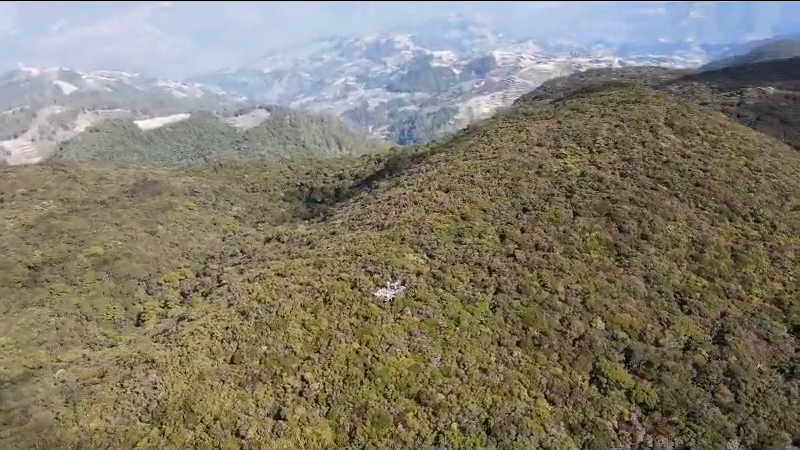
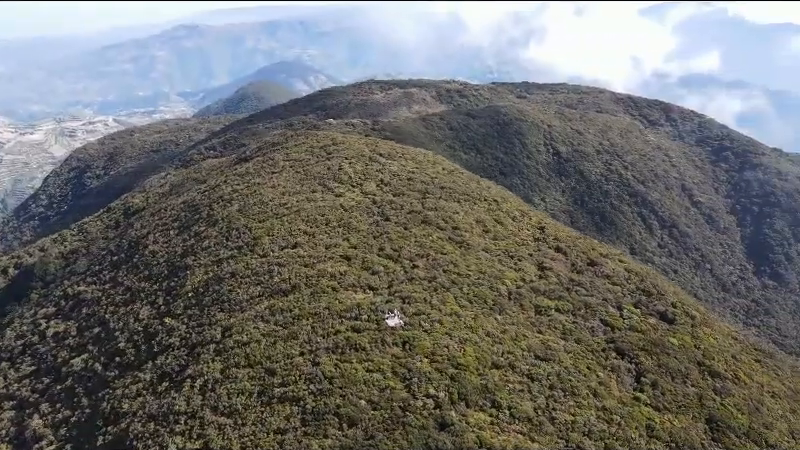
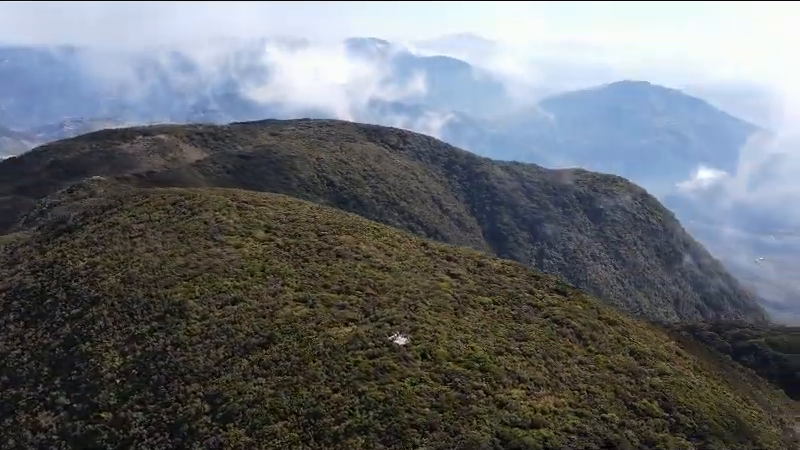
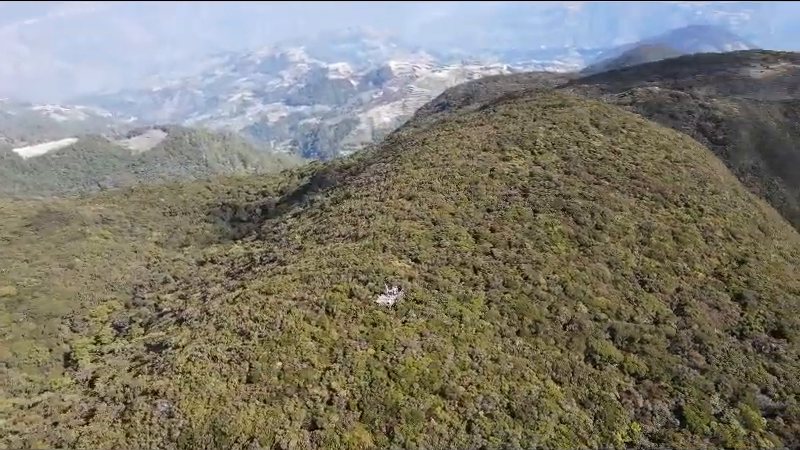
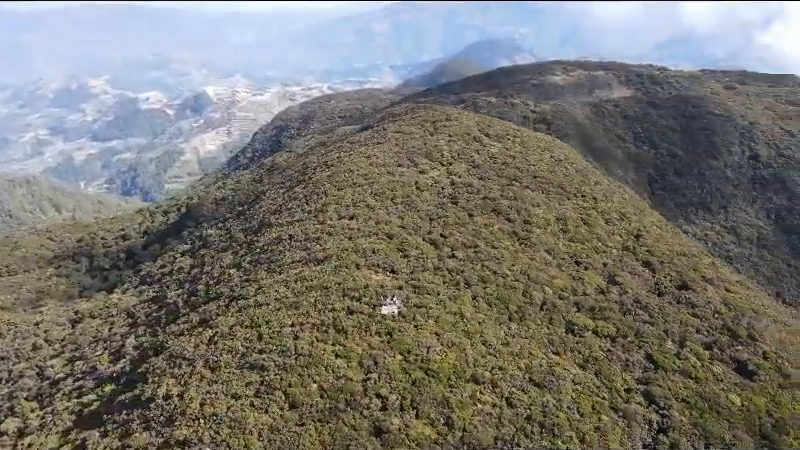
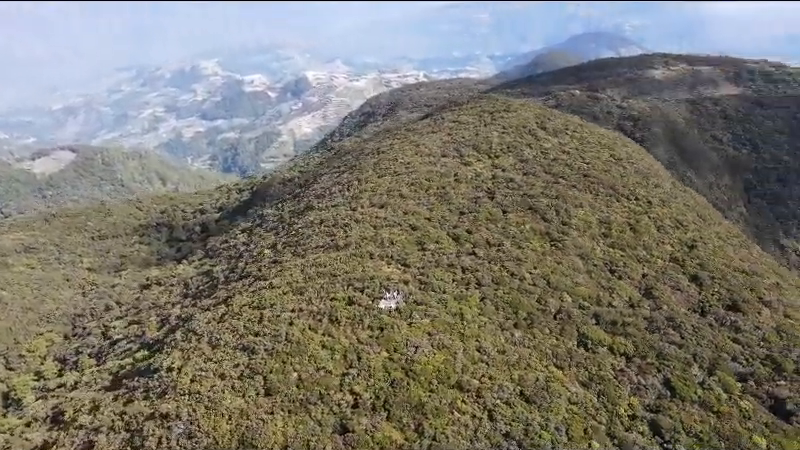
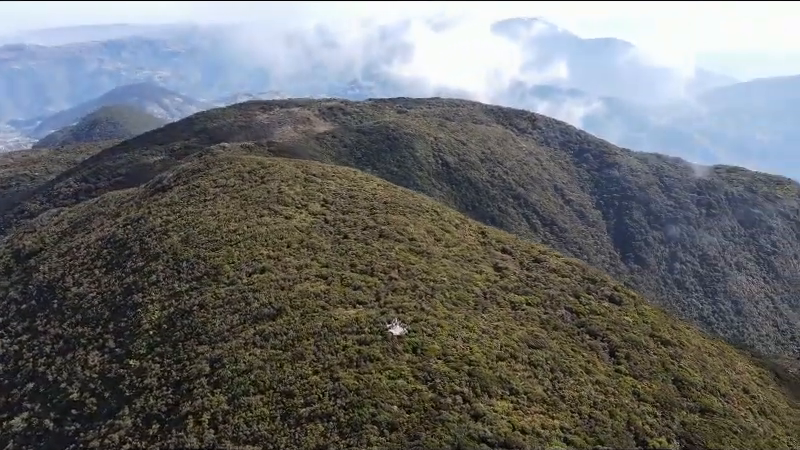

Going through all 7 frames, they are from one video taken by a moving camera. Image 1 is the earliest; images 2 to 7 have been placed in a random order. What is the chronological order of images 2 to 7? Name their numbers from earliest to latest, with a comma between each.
4, 6, 5, 2, 7, 3
